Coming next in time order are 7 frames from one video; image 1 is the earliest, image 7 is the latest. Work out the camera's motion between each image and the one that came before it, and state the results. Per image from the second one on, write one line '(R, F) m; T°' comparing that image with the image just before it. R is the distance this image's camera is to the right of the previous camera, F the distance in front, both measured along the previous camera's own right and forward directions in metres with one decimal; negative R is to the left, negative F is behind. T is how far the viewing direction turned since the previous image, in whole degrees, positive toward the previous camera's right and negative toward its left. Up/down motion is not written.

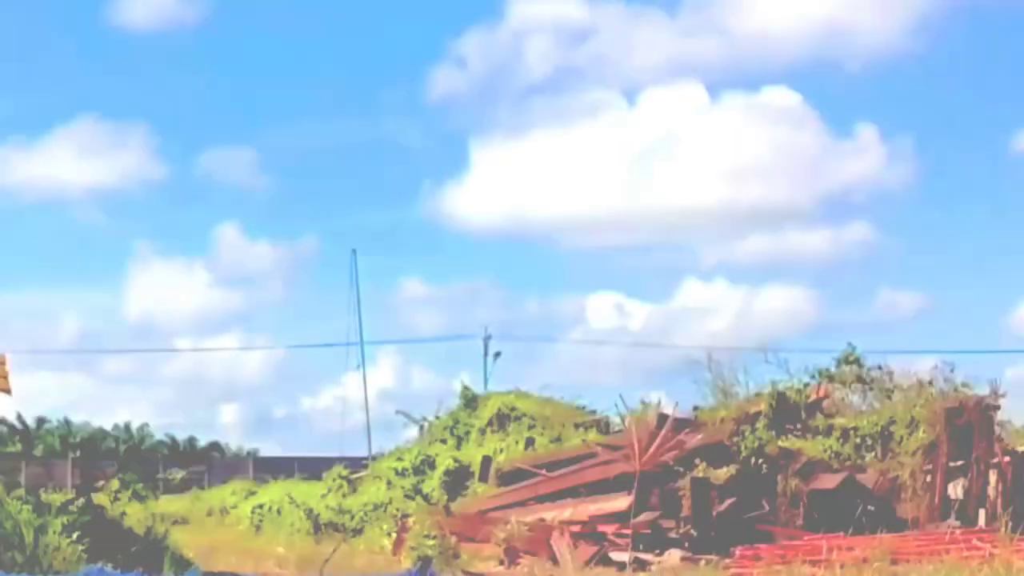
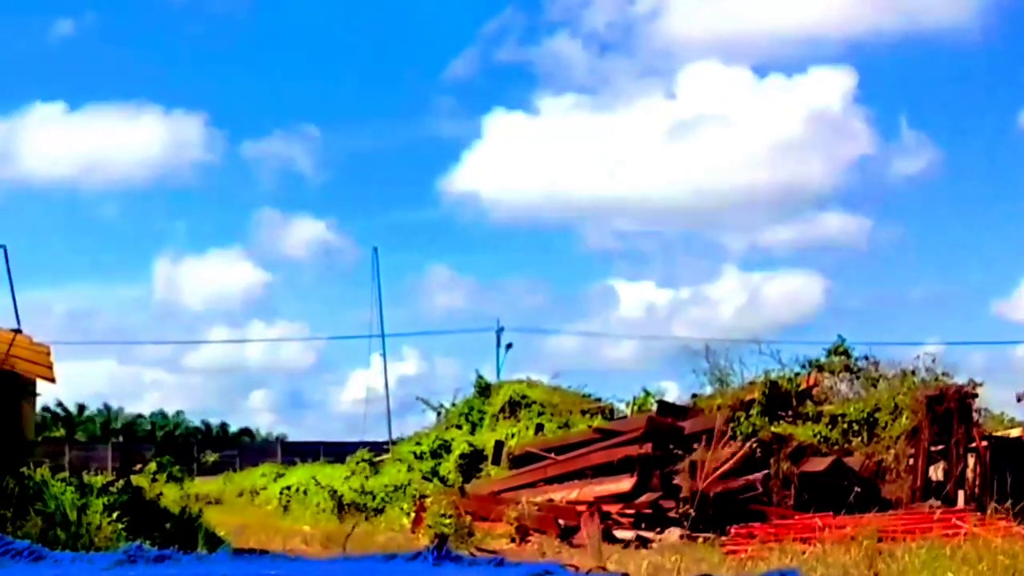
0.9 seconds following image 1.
(-0.1, -0.7) m; 0°
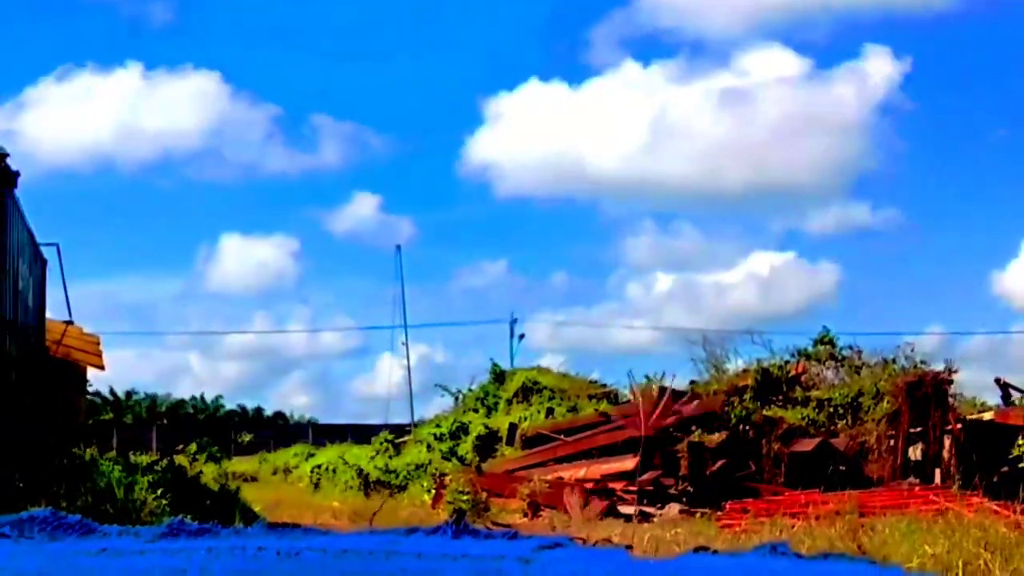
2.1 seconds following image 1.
(-0.1, -0.9) m; 0°
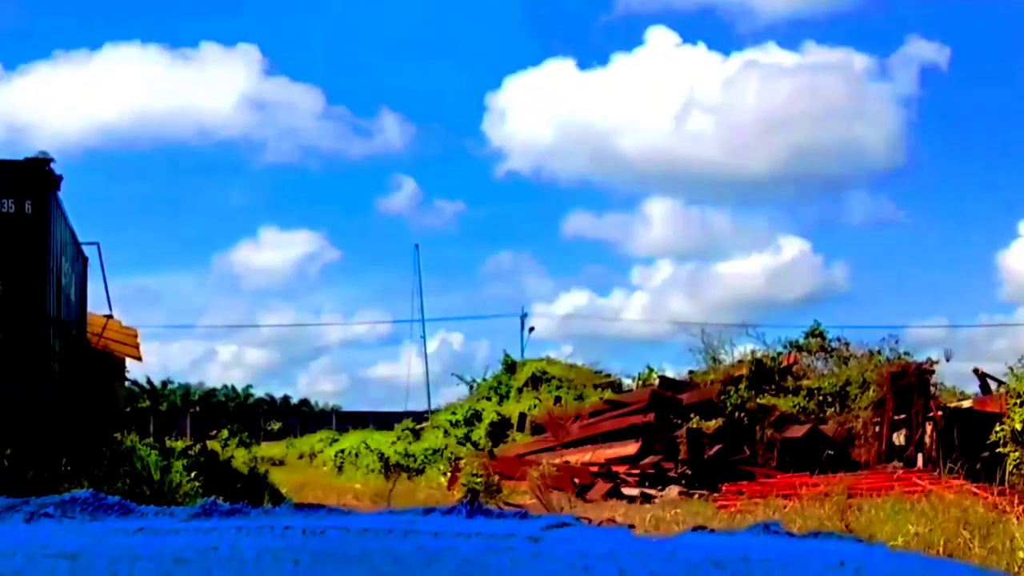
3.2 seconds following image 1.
(-0.1, -0.8) m; 0°
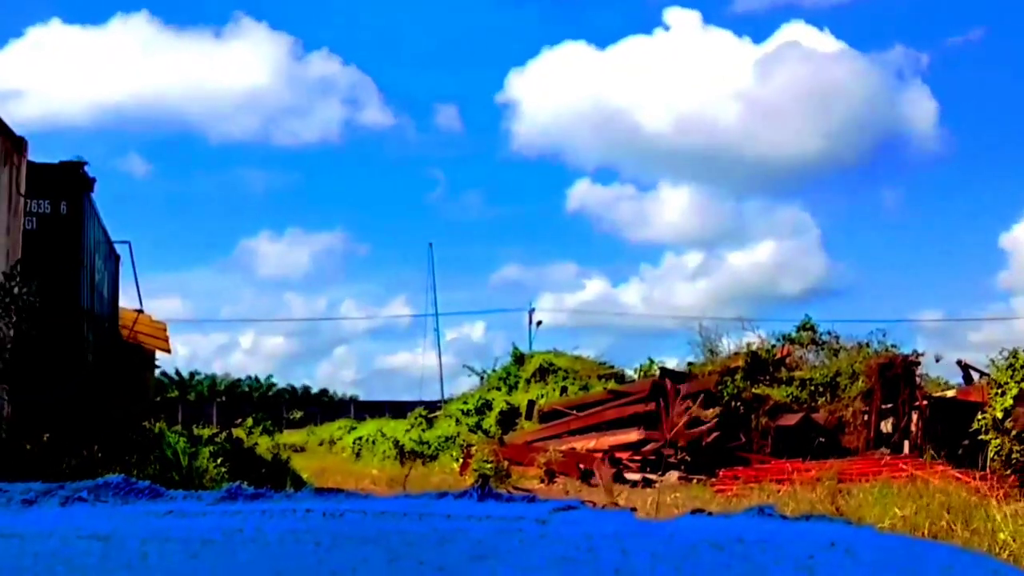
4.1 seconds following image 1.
(-0.1, -0.7) m; 0°
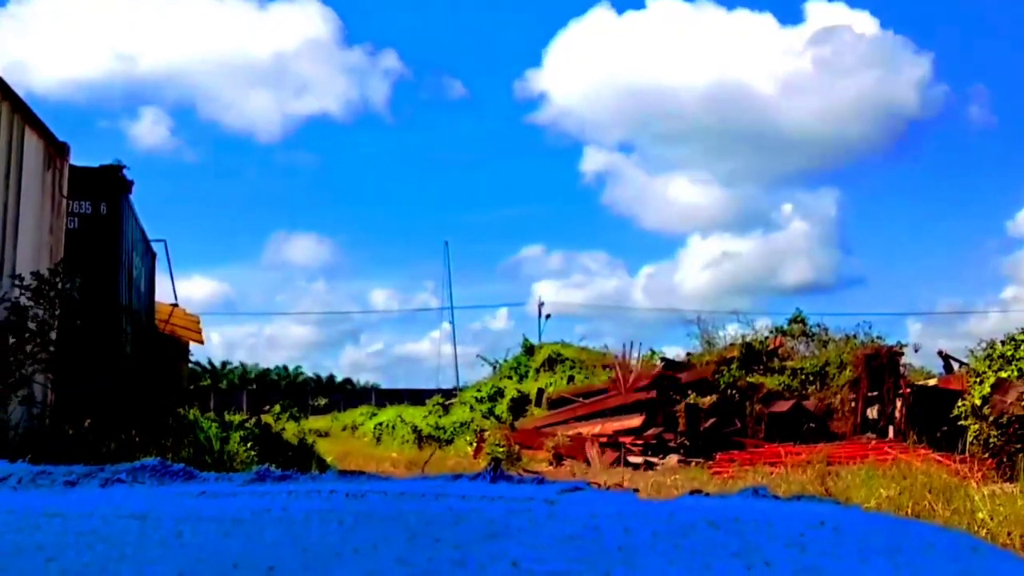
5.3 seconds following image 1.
(-0.1, -0.9) m; 0°
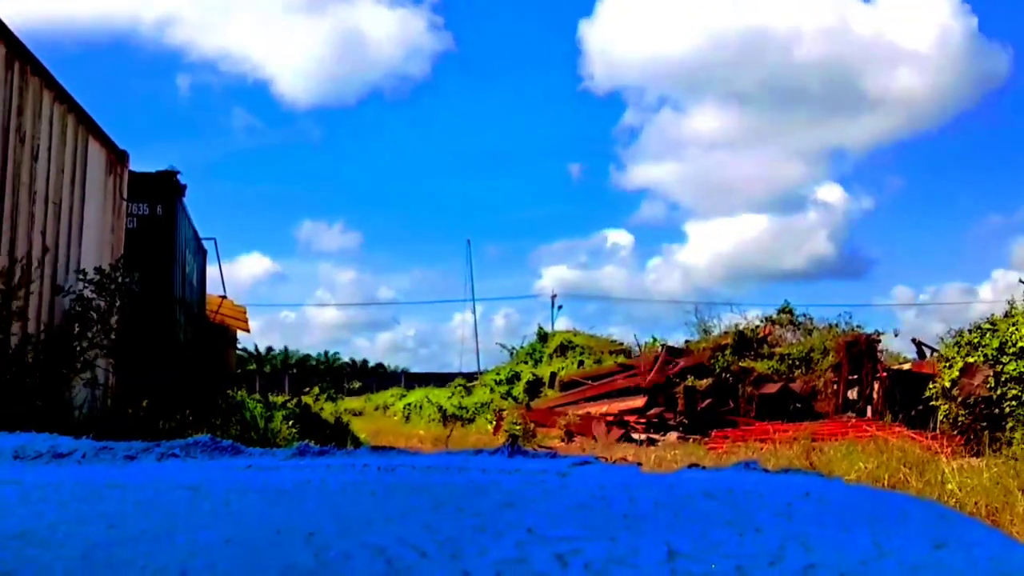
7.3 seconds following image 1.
(-0.2, -1.5) m; 0°
